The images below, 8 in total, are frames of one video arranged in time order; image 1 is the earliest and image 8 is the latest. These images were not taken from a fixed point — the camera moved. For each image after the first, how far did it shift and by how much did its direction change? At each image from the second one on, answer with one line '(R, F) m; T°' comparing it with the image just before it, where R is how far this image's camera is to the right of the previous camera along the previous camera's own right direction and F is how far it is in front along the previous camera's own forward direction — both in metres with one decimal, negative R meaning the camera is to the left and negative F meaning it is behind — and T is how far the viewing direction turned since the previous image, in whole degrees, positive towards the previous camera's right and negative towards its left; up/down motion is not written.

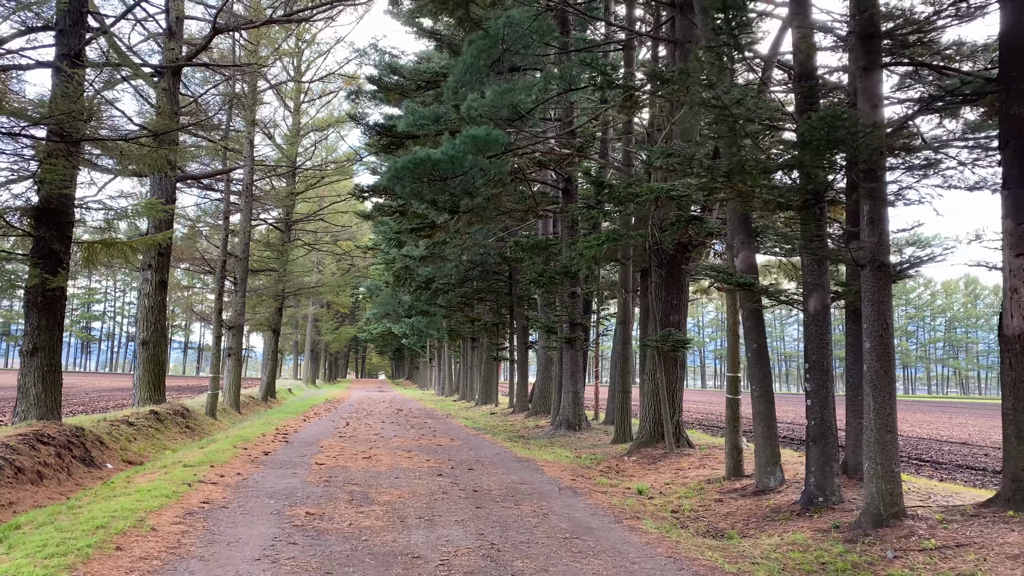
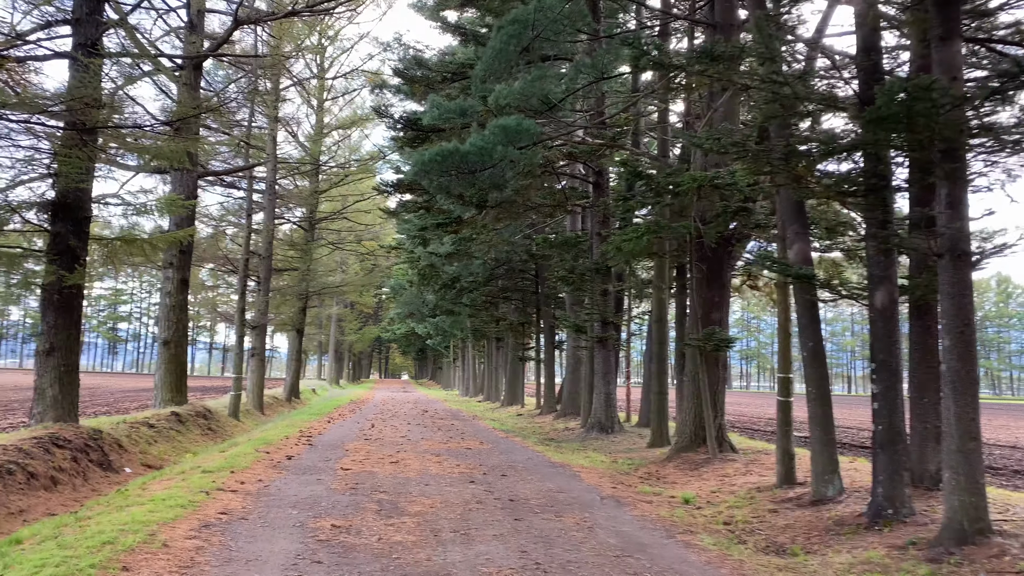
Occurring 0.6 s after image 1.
(-0.1, +0.4) m; -2°
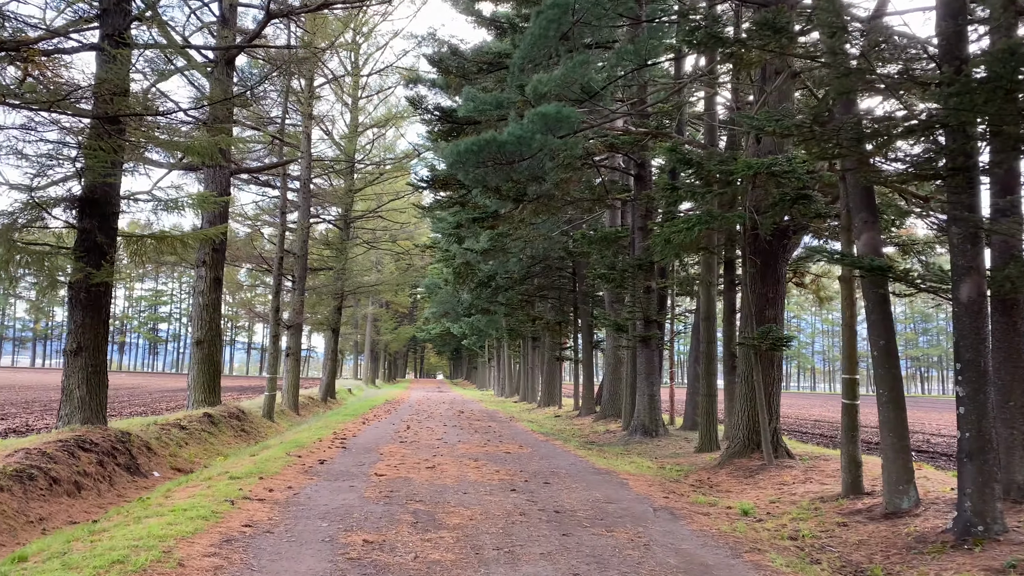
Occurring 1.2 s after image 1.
(-0.1, +0.4) m; -2°
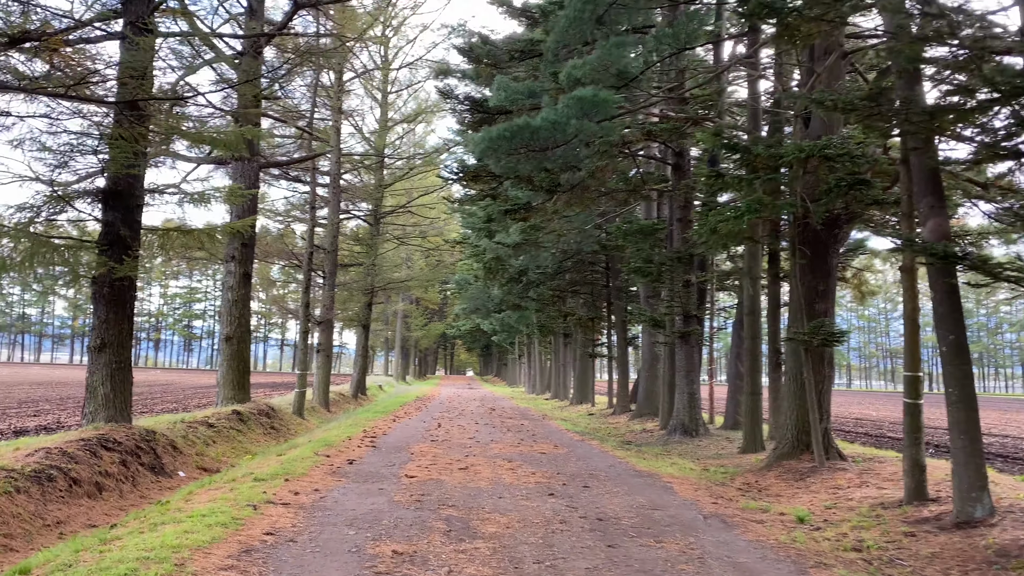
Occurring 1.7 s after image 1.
(-0.1, +0.3) m; -2°
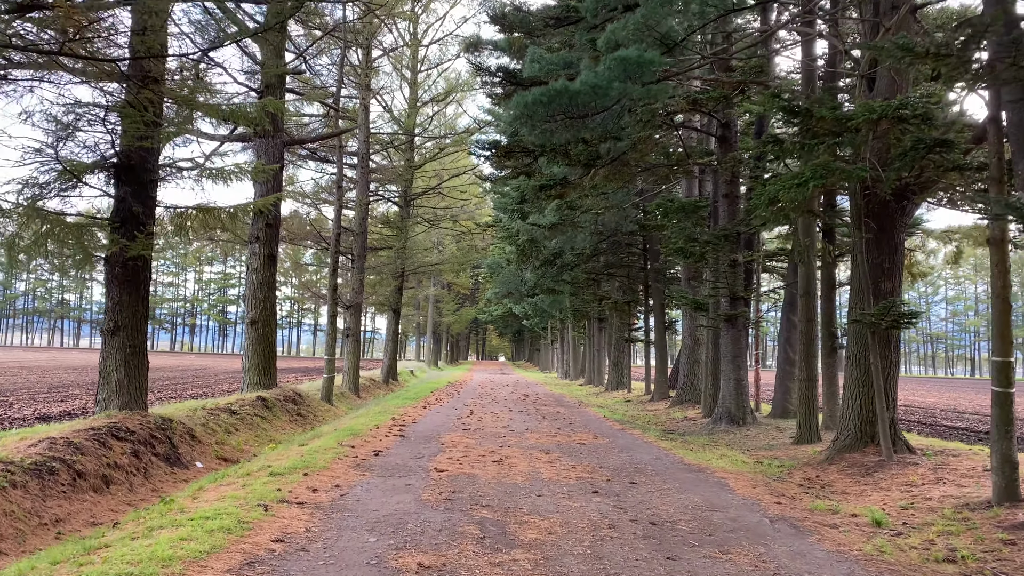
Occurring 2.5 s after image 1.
(0.0, +0.6) m; -2°
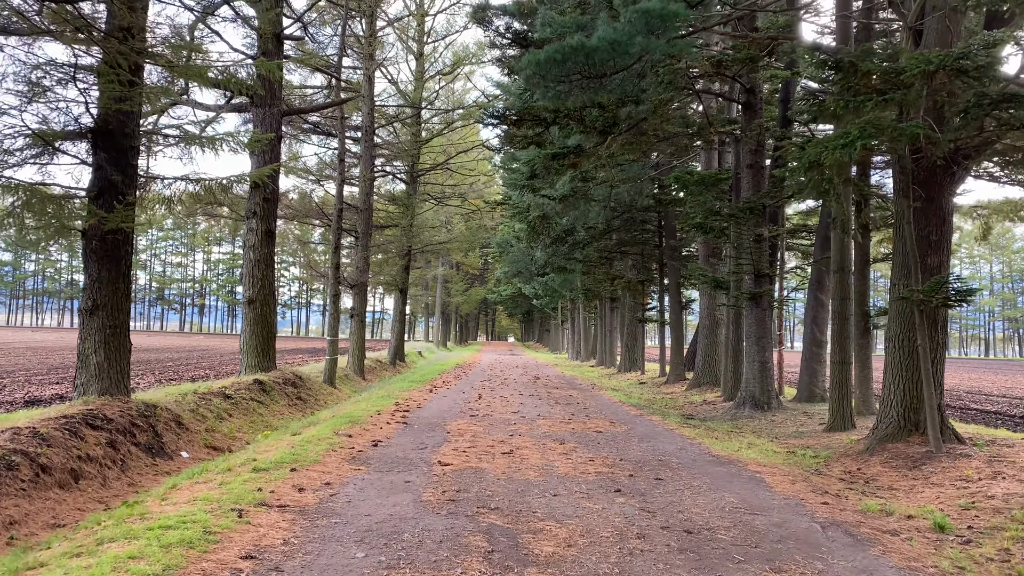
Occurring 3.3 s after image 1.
(0.0, +0.6) m; -1°
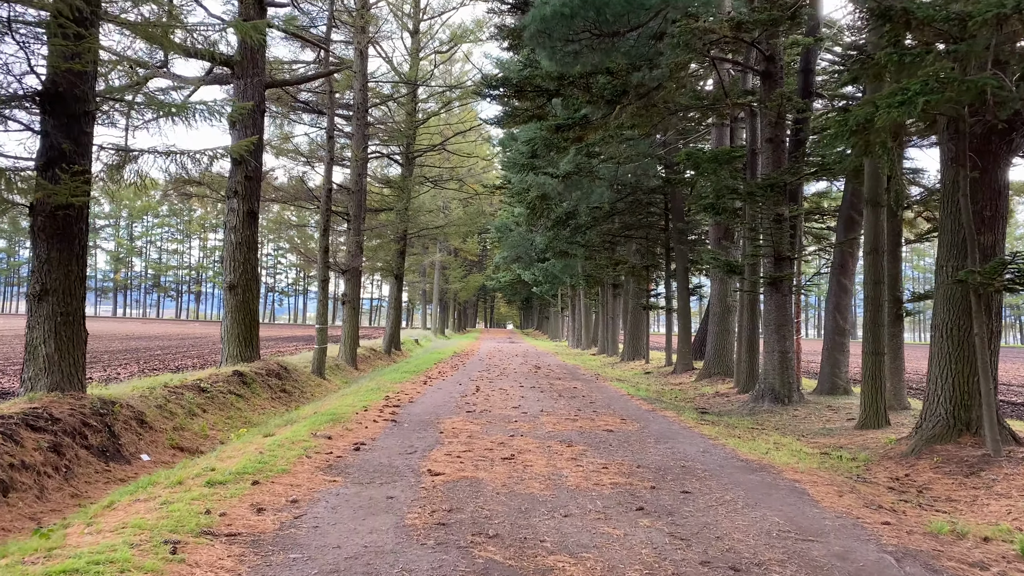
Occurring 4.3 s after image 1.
(0.0, +0.7) m; 0°
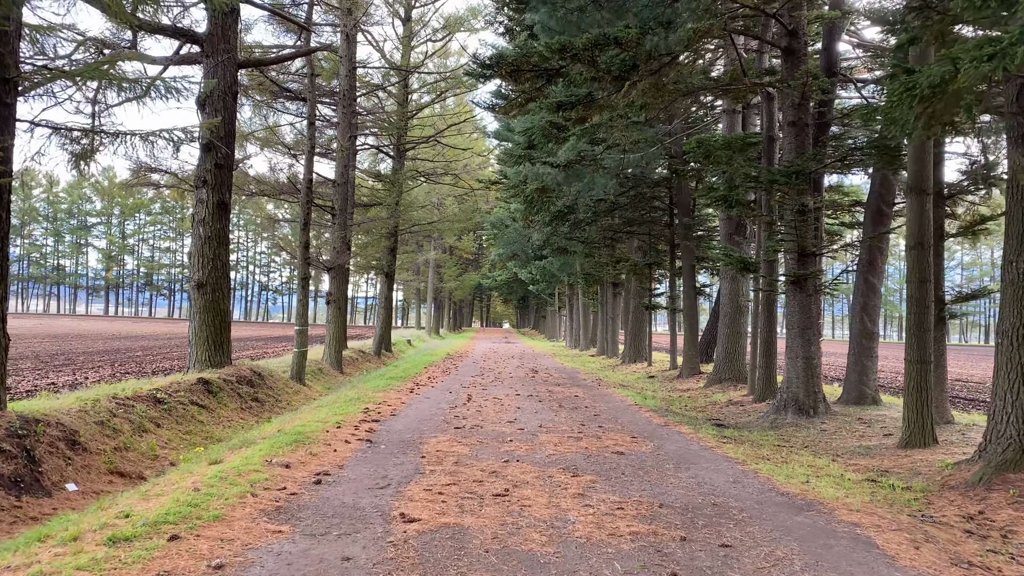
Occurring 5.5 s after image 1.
(0.0, +0.9) m; 0°
